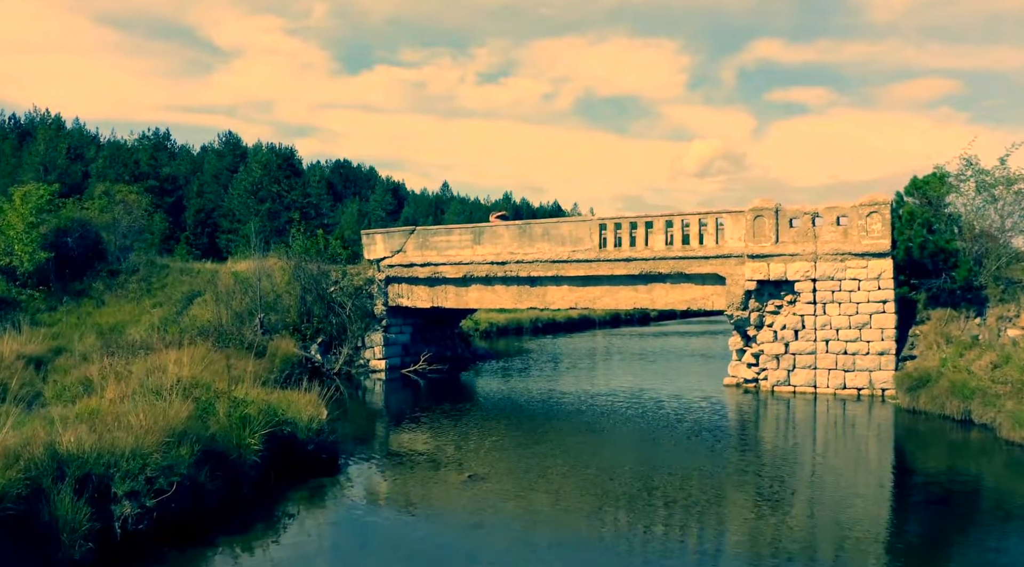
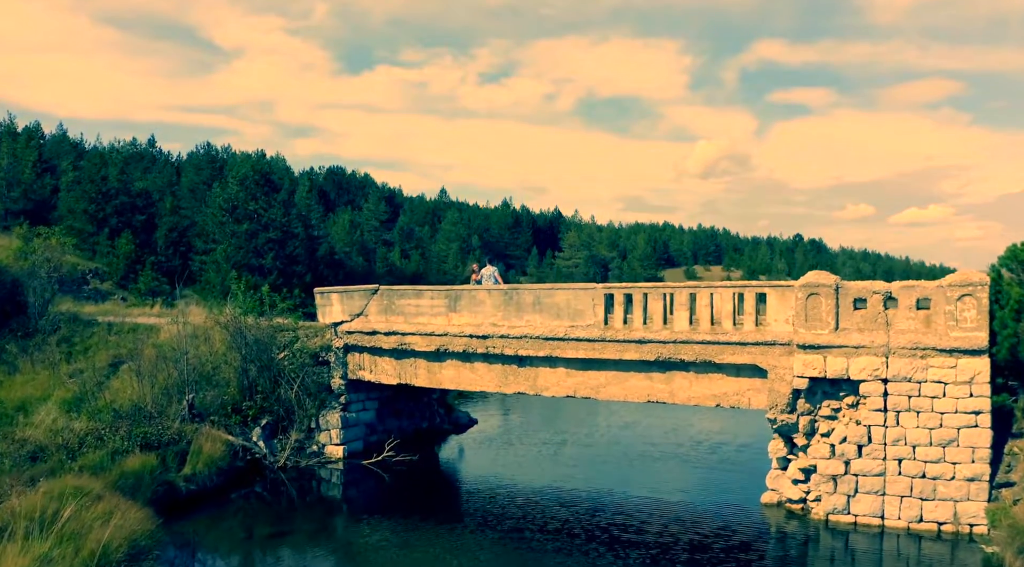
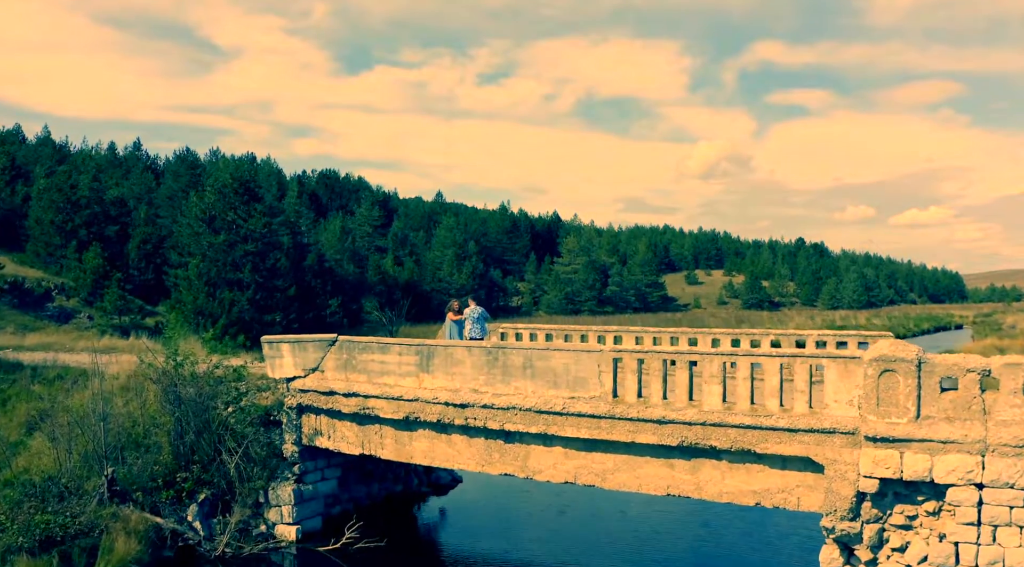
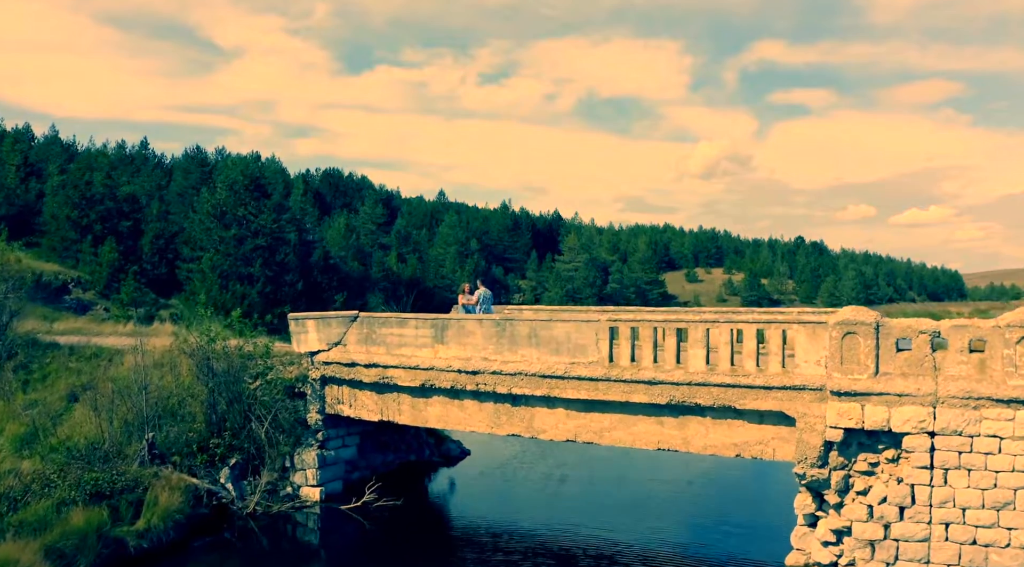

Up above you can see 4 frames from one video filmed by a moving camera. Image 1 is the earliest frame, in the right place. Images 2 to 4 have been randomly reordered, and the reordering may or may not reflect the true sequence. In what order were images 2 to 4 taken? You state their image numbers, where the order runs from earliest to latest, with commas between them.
2, 4, 3
